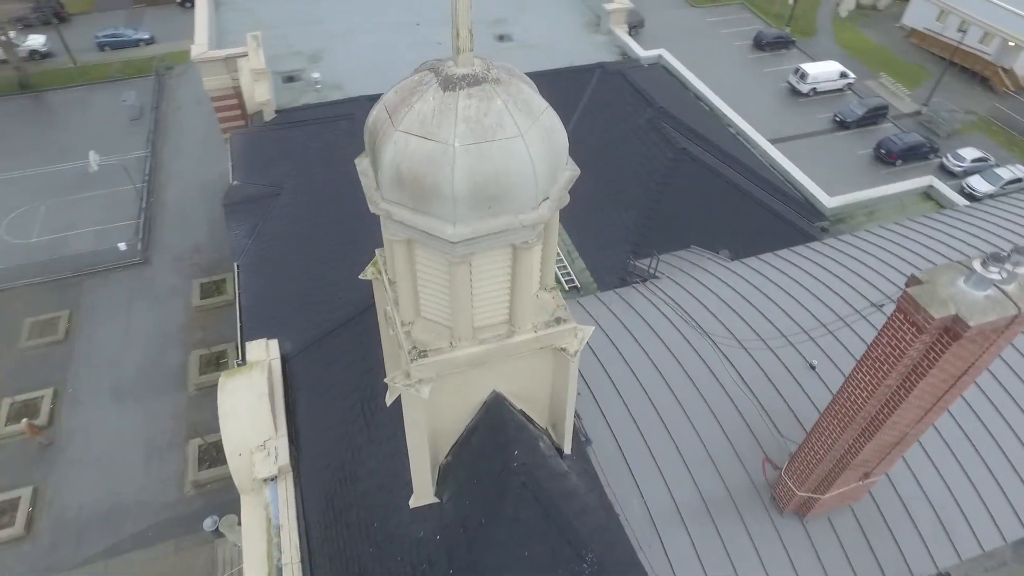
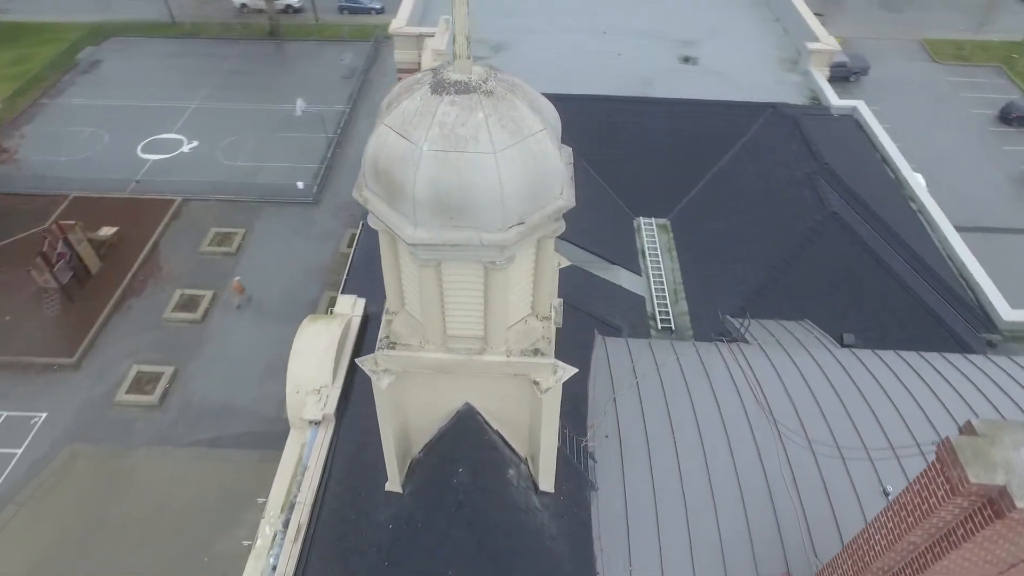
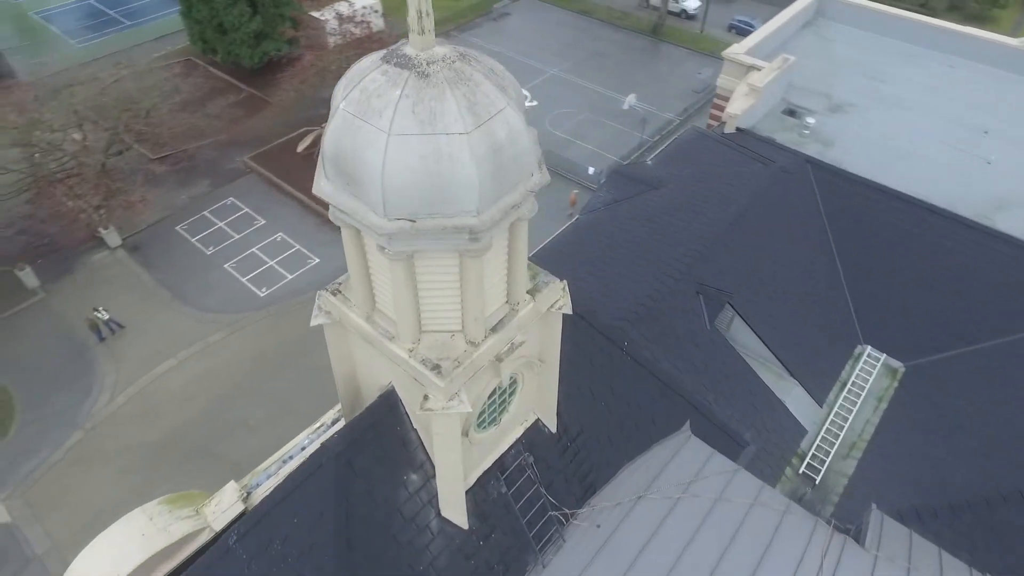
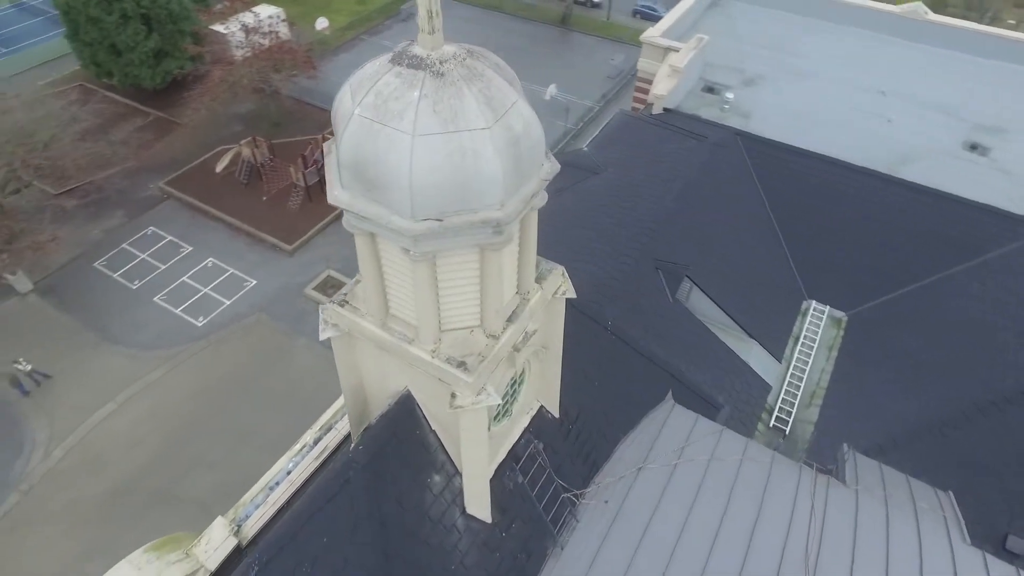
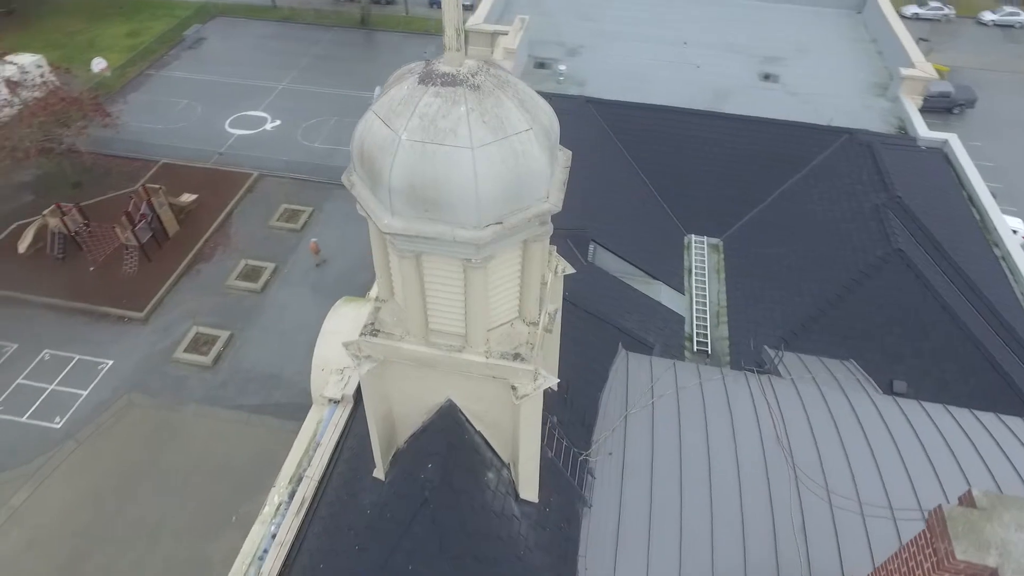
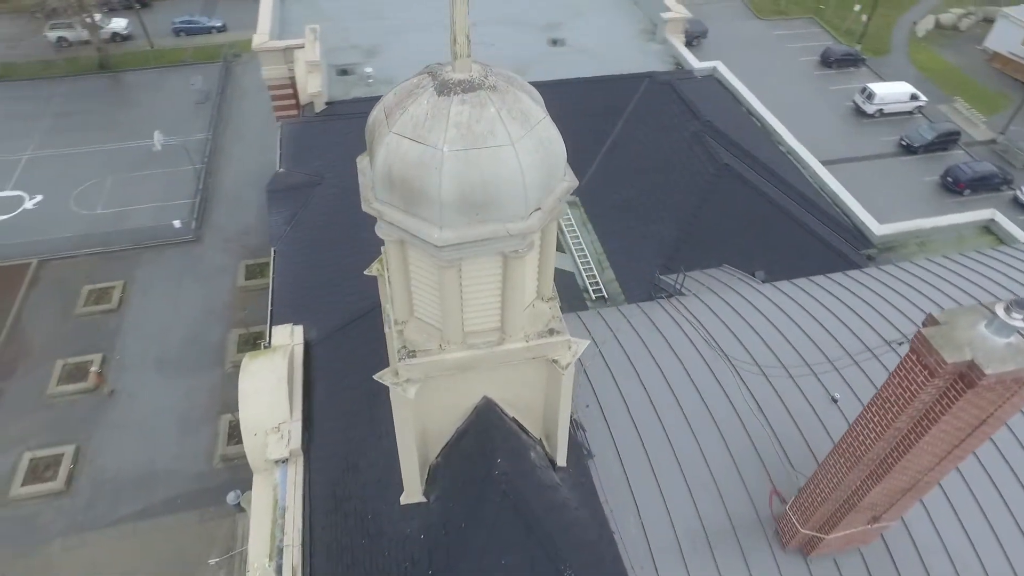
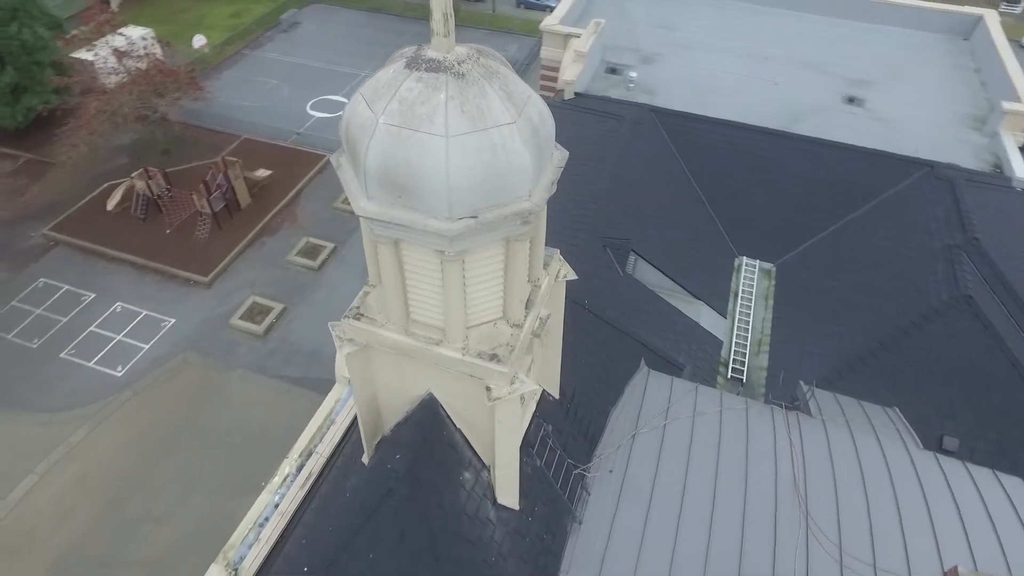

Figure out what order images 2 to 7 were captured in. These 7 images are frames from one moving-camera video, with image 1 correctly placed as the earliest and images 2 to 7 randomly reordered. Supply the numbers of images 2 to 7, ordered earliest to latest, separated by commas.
6, 2, 5, 7, 4, 3
